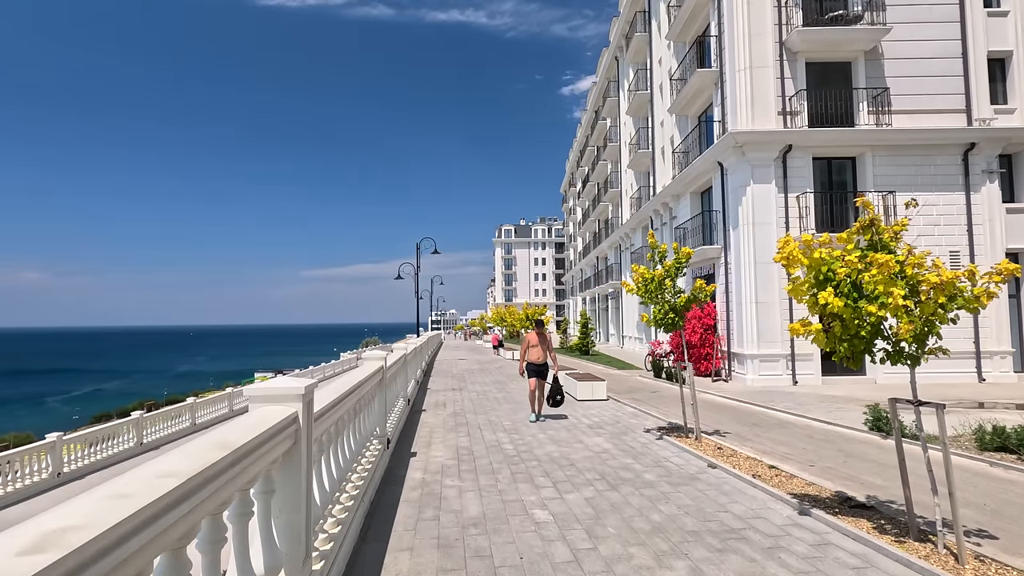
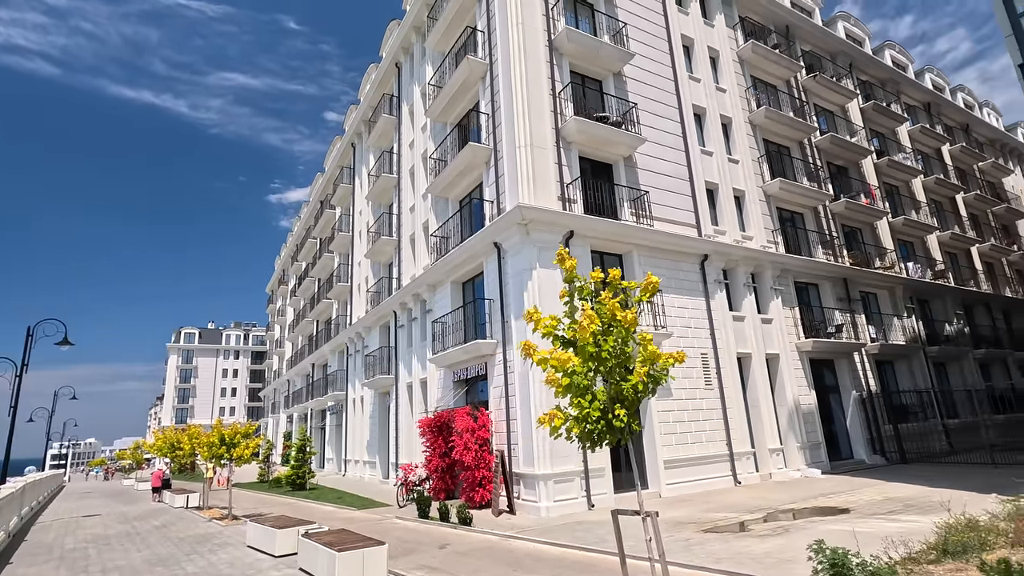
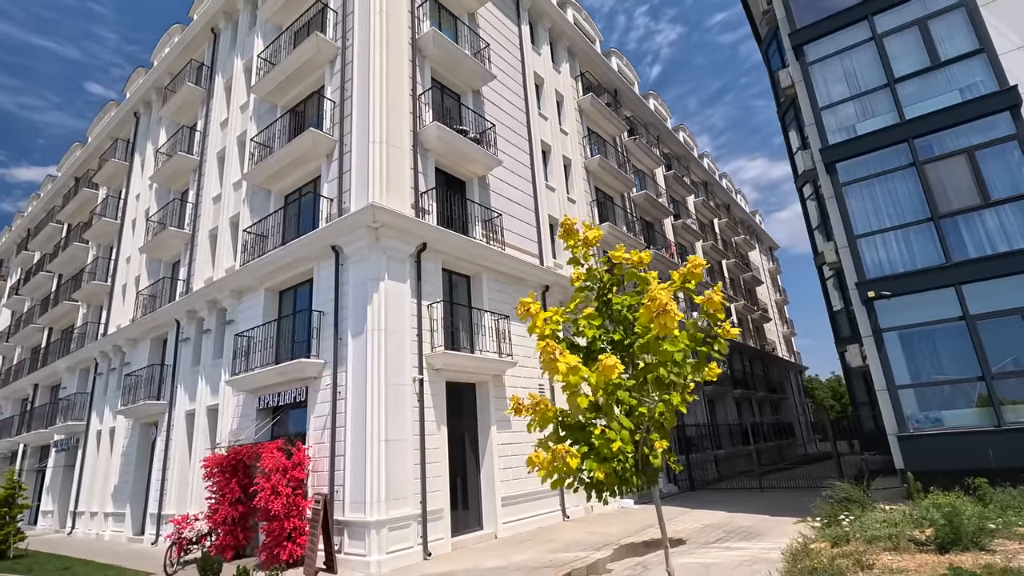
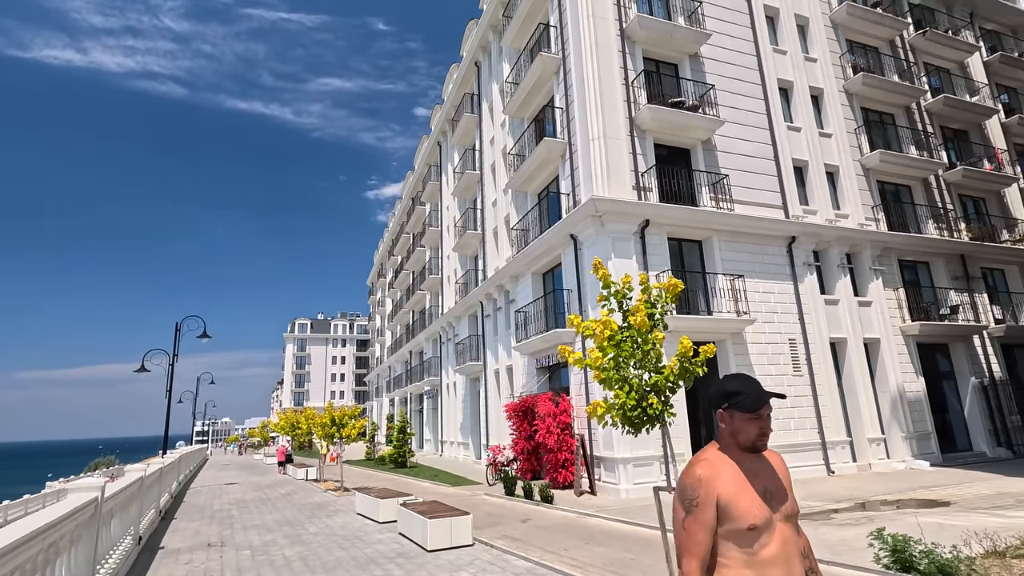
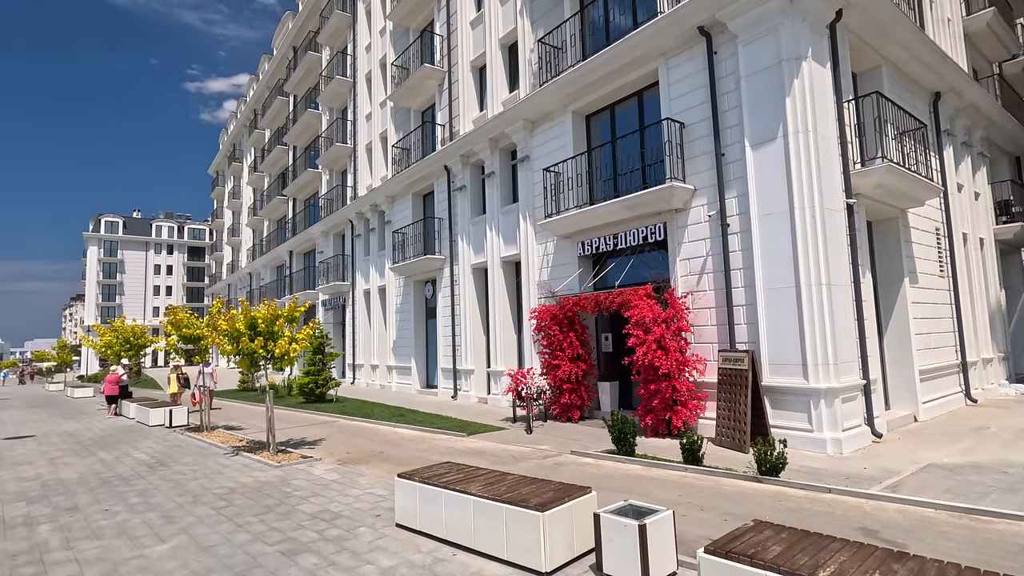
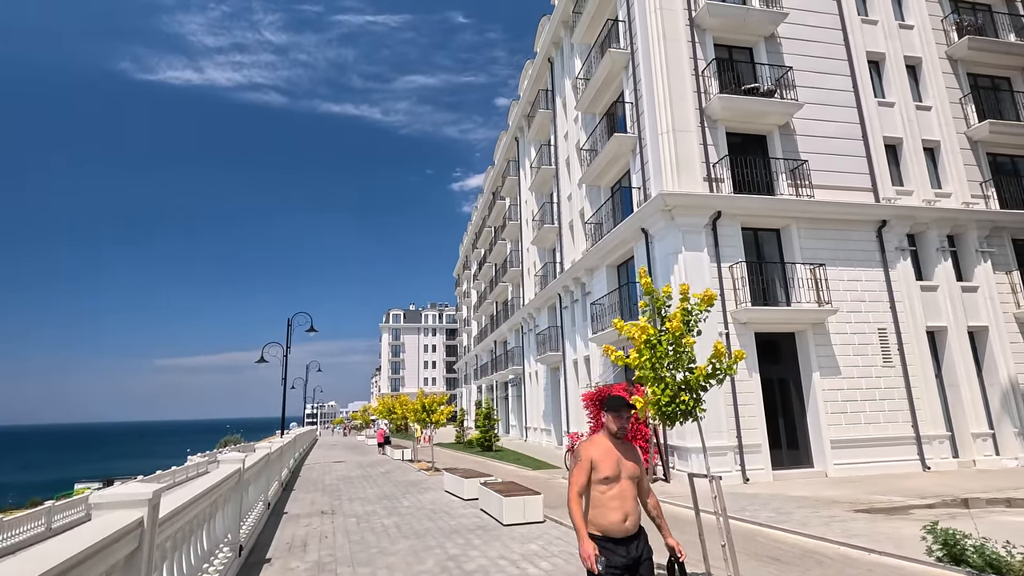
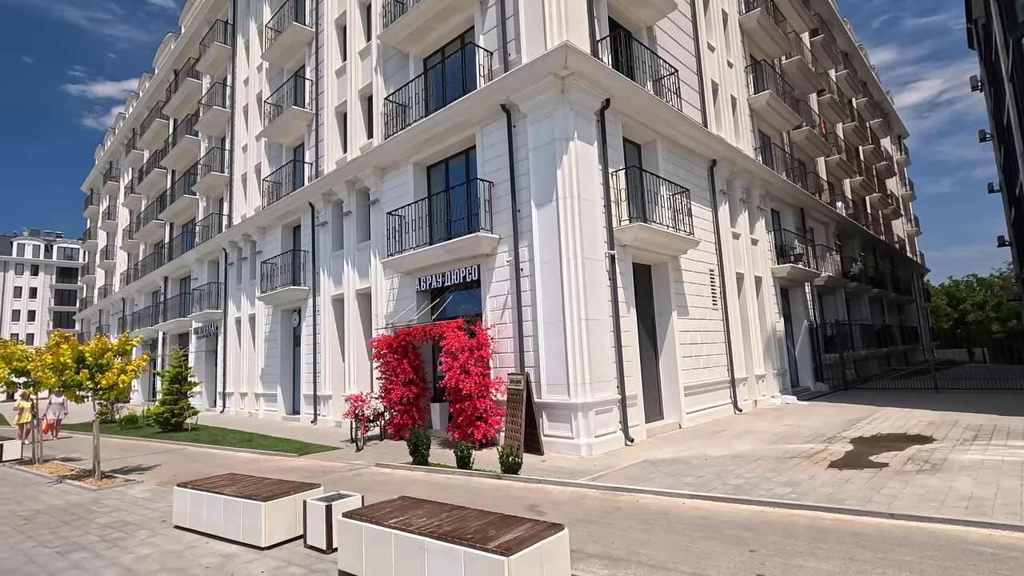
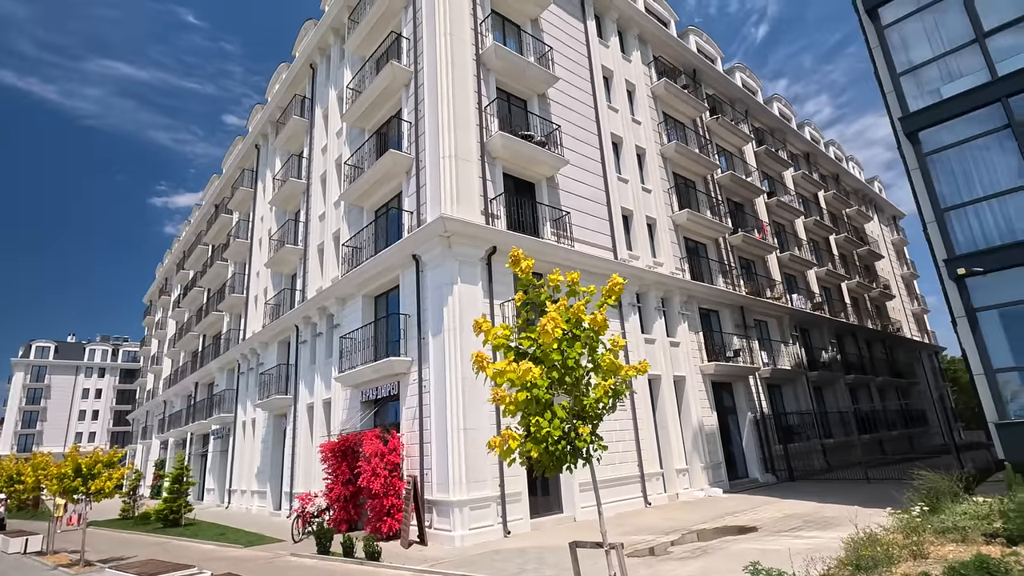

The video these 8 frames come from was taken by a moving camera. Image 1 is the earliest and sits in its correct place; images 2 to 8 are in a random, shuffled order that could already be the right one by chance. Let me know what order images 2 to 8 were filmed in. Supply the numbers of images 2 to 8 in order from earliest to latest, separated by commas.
6, 4, 2, 8, 3, 7, 5
